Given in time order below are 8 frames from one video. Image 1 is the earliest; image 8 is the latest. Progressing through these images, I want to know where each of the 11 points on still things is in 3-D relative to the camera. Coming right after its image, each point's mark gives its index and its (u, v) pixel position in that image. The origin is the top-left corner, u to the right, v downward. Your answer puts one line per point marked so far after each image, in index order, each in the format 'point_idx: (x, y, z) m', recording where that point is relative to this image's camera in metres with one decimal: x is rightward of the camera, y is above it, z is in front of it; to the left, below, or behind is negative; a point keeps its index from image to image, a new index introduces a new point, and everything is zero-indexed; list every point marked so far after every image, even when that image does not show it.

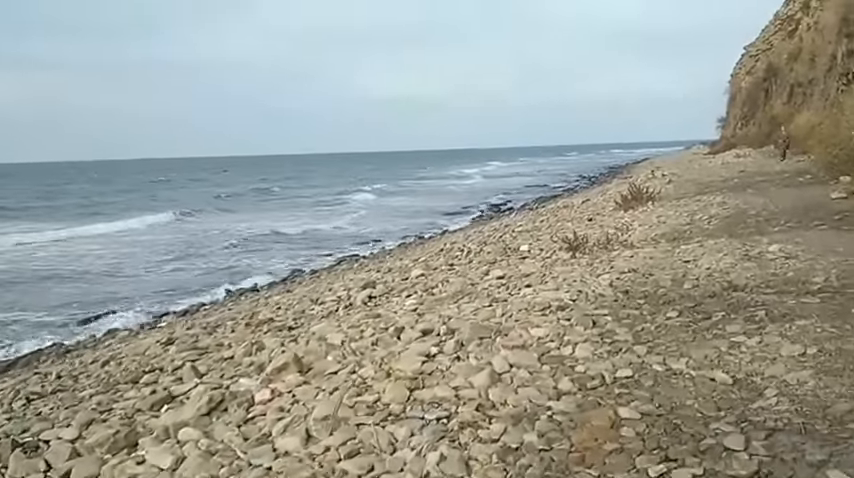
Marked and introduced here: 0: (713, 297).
0: (+2.4, -0.5, +6.7) m
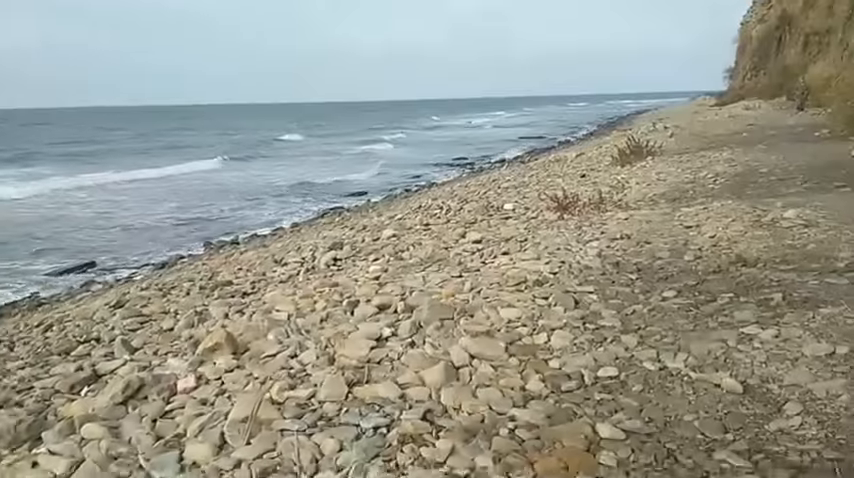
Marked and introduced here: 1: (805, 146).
0: (+2.1, -0.3, +5.8) m
1: (+7.3, +1.8, +15.2) m
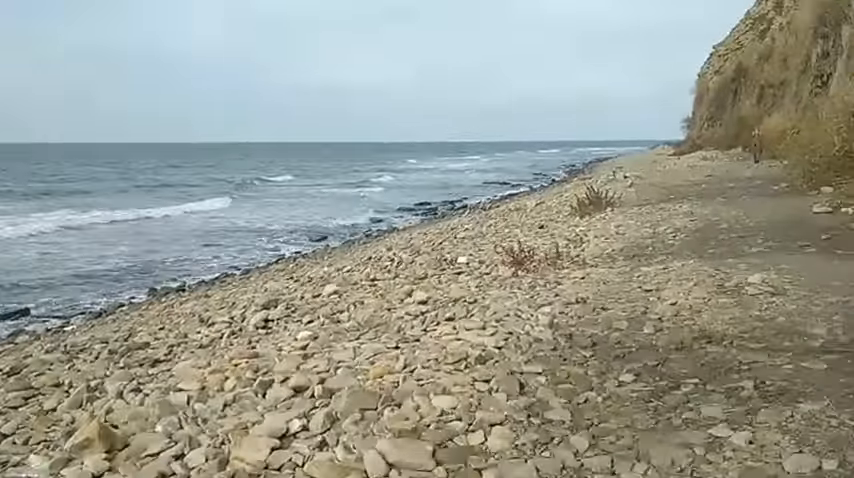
0: (+1.7, -0.8, +5.1) m
1: (+6.4, +0.7, +14.8) m
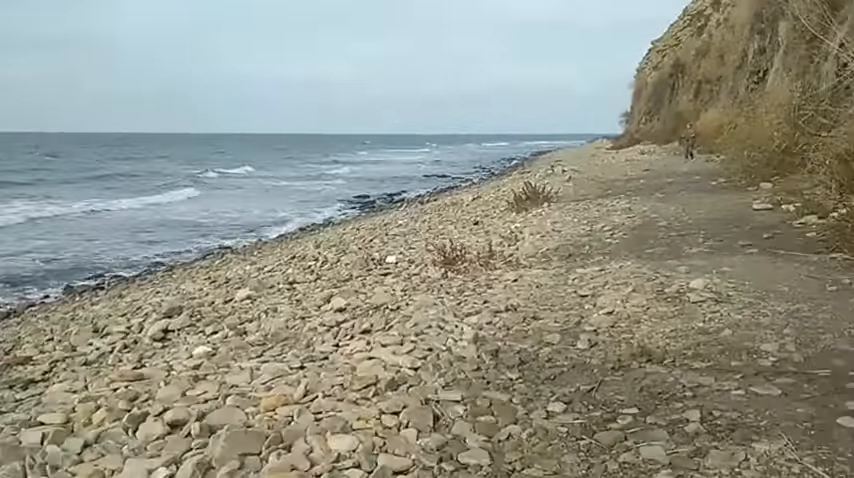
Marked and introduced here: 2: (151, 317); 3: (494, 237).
0: (+1.1, -0.8, +4.6) m
1: (+5.1, +0.8, +14.6) m
2: (-2.8, -0.8, +7.9) m
3: (+1.0, 0.0, +12.2) m
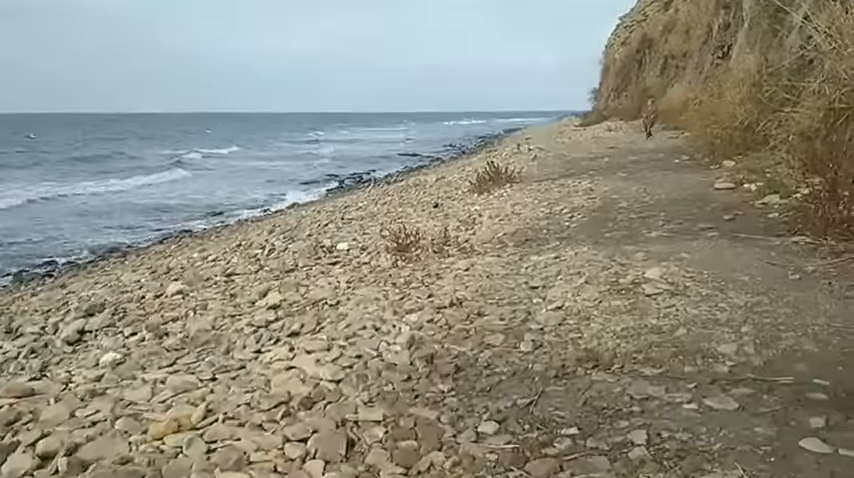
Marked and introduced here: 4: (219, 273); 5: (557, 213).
0: (+0.7, -0.8, +4.1) m
1: (+4.3, +1.2, +14.2) m
2: (-3.3, -0.7, +7.3) m
3: (+0.4, +0.3, +11.7) m
4: (-2.2, -0.4, +8.4) m
5: (+1.8, +0.4, +11.2) m
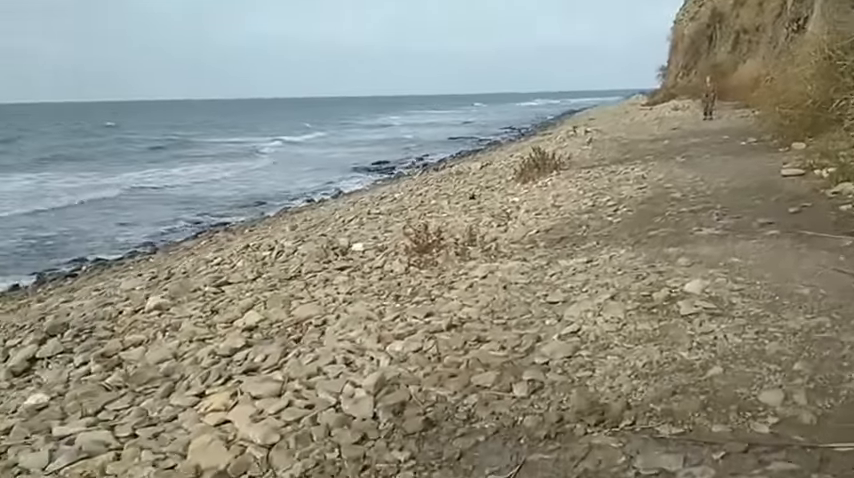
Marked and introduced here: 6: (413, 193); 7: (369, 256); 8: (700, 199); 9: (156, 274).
0: (+0.5, -0.9, +3.1) m
1: (+4.9, +1.3, +12.9) m
2: (-3.2, -0.8, +6.7) m
3: (+0.8, +0.3, +10.8) m
4: (-2.1, -0.4, +7.6) m
5: (+2.2, +0.4, +10.1) m
6: (-0.3, +0.8, +15.1) m
7: (-0.6, -0.2, +8.5) m
8: (+3.3, +0.5, +9.6) m
9: (-3.2, -0.5, +9.5) m
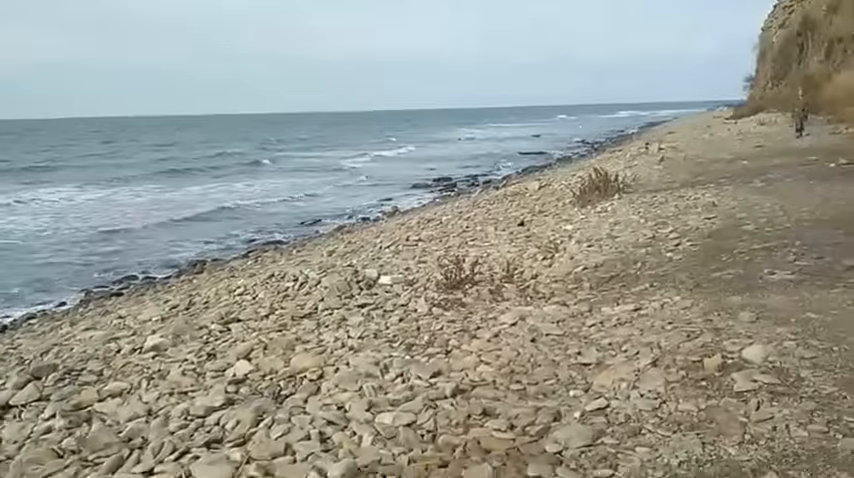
0: (+0.3, -1.1, +2.4) m
1: (+5.7, +0.8, +11.7) m
2: (-3.0, -1.0, +6.2) m
3: (+1.3, -0.1, +10.0) m
4: (-1.8, -0.7, +7.1) m
5: (+2.7, 0.0, +9.2) m
6: (+0.7, +0.4, +14.4) m
7: (-0.3, -0.5, +7.8) m
8: (+3.7, 0.0, +8.6) m
9: (-2.8, -0.8, +9.1) m
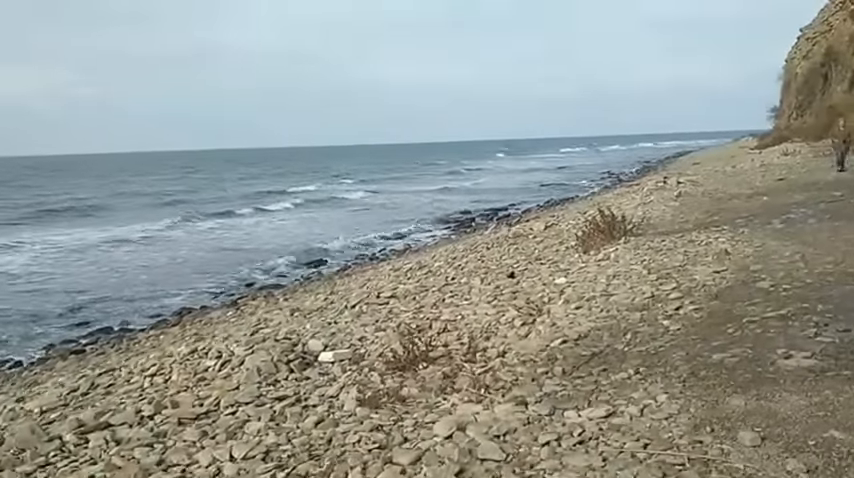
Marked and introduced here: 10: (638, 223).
0: (-0.4, -1.5, +1.0) m
1: (+5.3, +0.2, +10.1) m
2: (-3.5, -1.6, +5.0) m
3: (+0.9, -0.7, +8.5) m
4: (-2.3, -1.3, +5.8) m
5: (+2.3, -0.5, +7.7) m
6: (+0.5, -0.4, +13.0) m
7: (-0.8, -1.1, +6.4) m
8: (+3.3, -0.5, +7.1) m
9: (-3.2, -1.4, +7.8) m
10: (+3.4, +0.2, +12.9) m
